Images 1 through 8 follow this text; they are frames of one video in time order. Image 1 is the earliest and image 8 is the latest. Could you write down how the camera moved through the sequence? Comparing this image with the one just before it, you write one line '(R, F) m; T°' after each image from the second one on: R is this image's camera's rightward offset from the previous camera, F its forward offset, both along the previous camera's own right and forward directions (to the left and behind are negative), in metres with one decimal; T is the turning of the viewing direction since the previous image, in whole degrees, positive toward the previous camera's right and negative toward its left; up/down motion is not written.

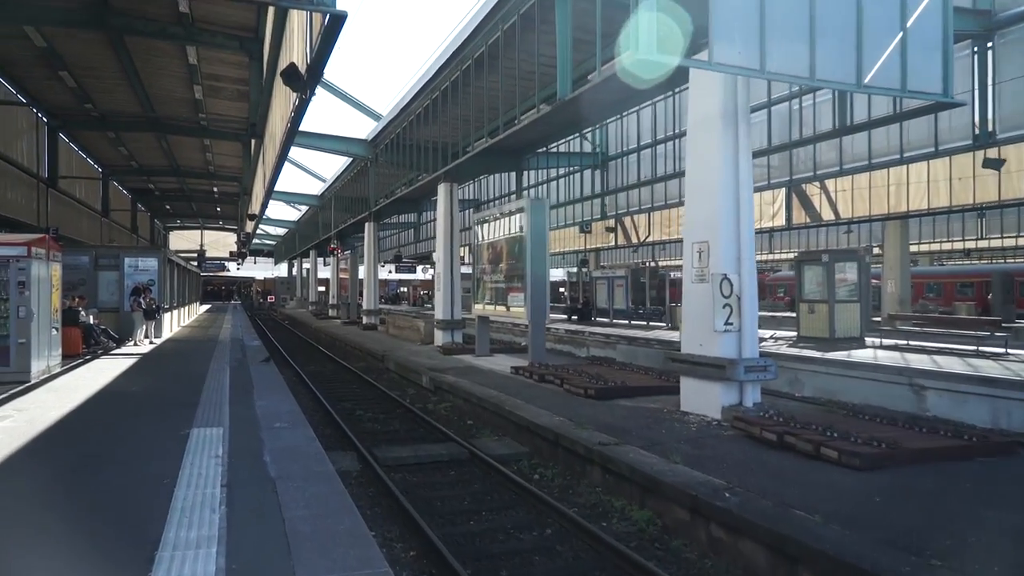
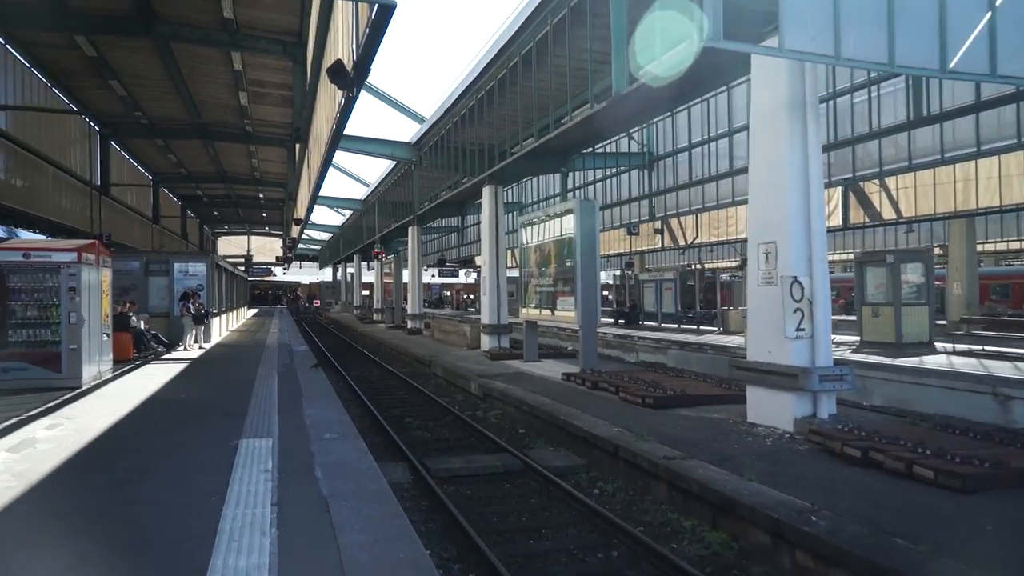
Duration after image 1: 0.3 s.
(-0.2, +0.4) m; -3°
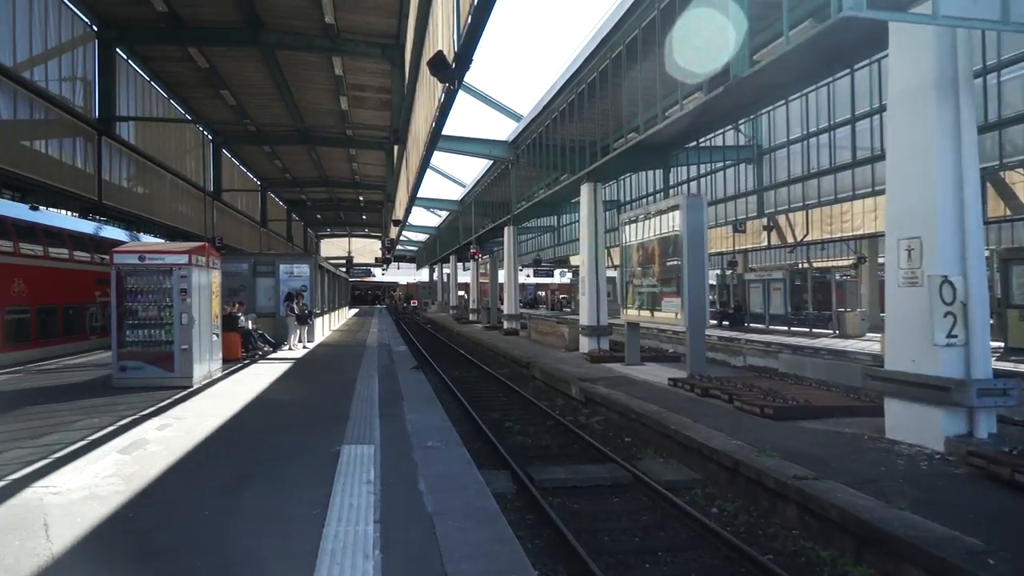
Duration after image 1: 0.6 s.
(-0.2, +0.4) m; -7°
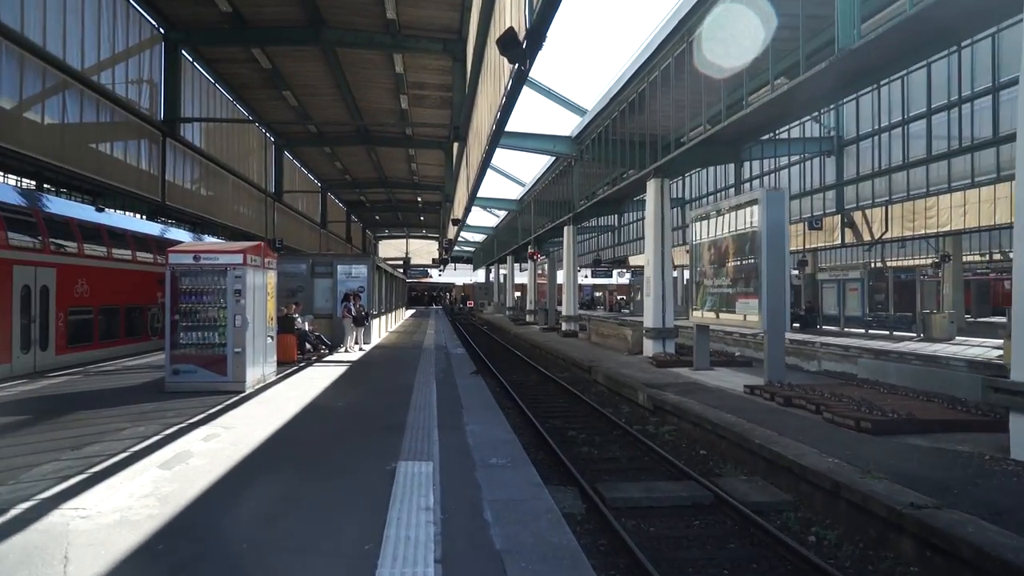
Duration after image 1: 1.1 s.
(-0.1, +0.6) m; -4°
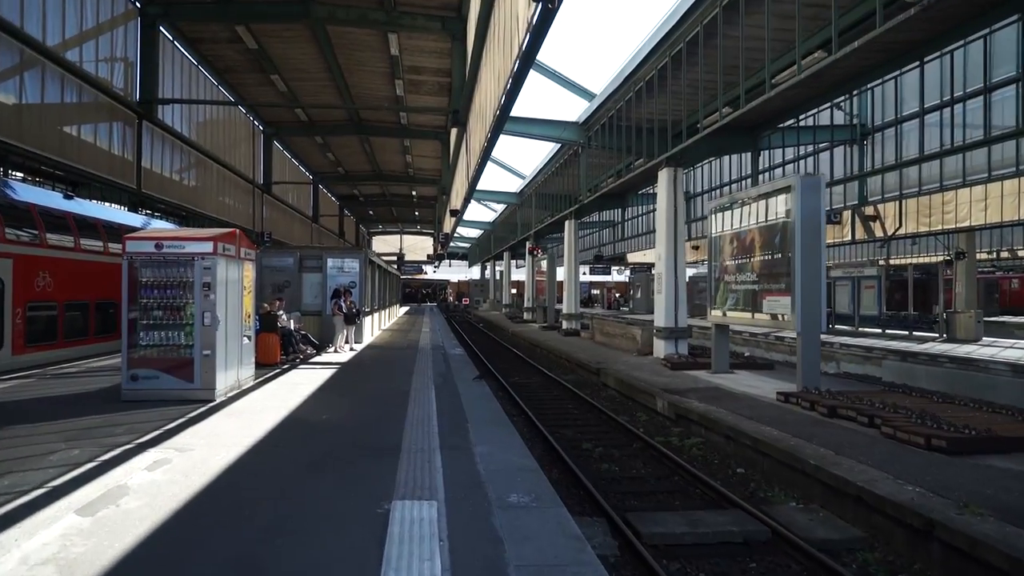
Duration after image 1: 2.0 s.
(-0.2, +1.2) m; 0°
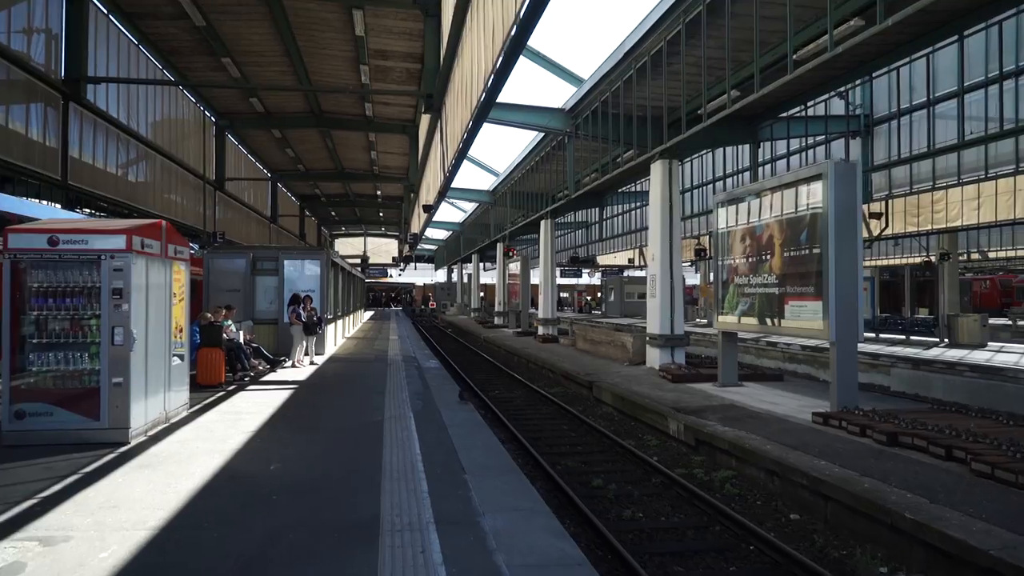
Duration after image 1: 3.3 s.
(-0.3, +1.6) m; +3°
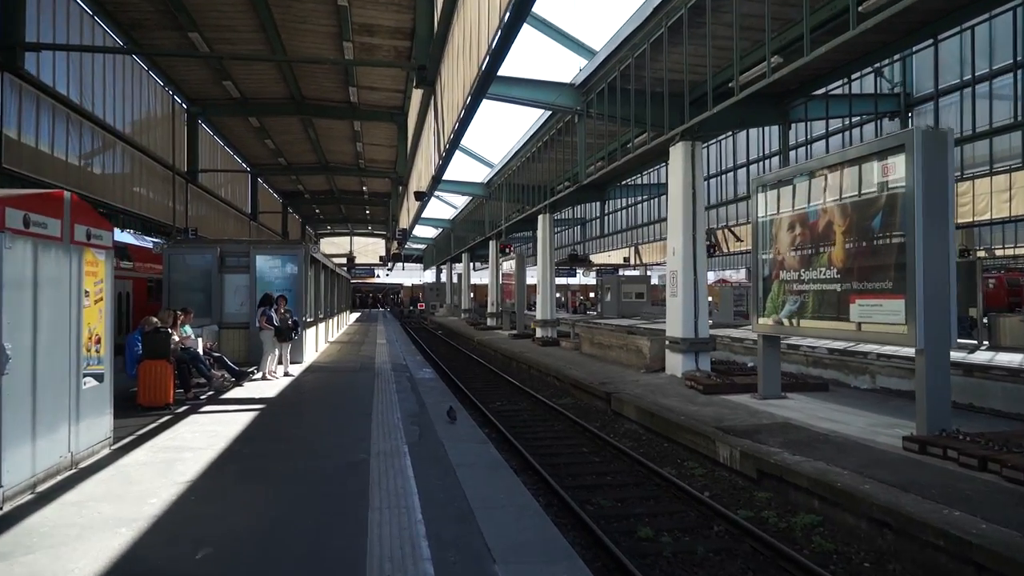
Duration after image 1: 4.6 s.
(-0.3, +1.8) m; +1°
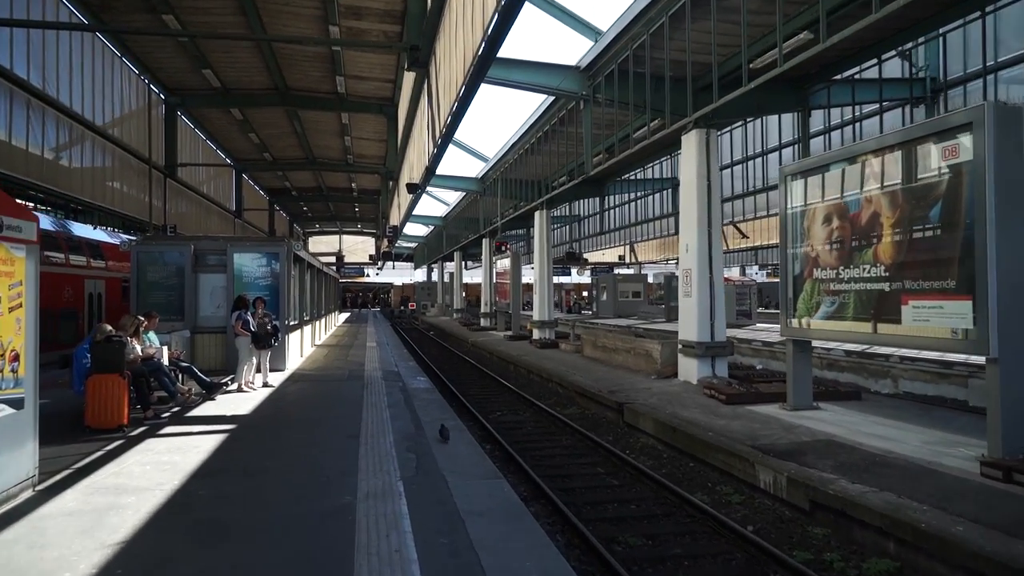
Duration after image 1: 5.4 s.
(-0.2, +1.1) m; +1°
